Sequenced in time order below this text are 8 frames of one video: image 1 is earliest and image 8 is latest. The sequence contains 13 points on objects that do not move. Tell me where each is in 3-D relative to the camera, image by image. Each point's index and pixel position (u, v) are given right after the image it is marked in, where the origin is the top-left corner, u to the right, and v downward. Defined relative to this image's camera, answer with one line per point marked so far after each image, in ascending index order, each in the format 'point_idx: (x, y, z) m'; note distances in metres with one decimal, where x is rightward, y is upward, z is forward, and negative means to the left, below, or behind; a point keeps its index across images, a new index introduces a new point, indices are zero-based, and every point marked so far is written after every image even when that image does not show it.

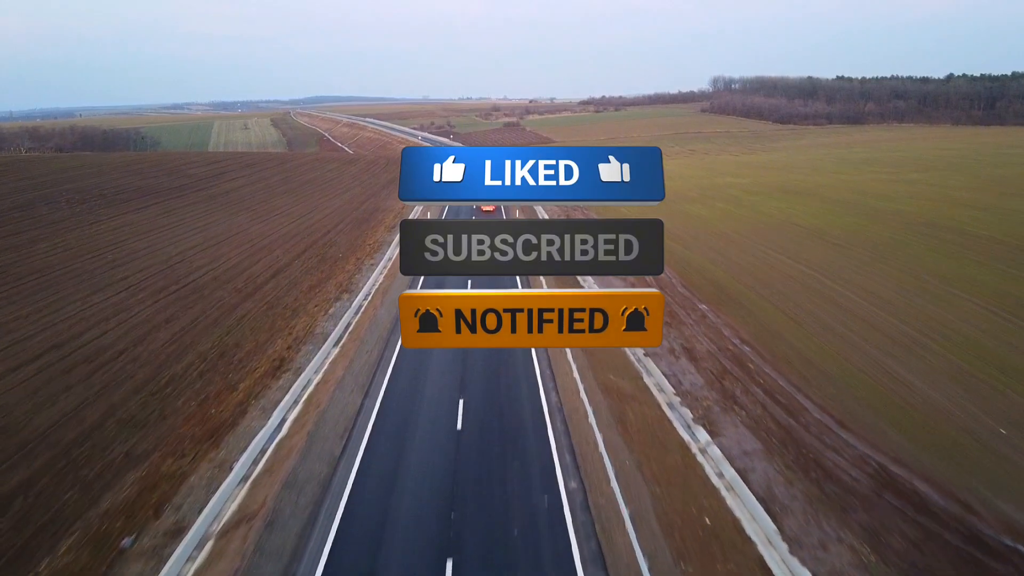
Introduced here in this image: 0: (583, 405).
0: (+1.4, -2.3, +16.2) m
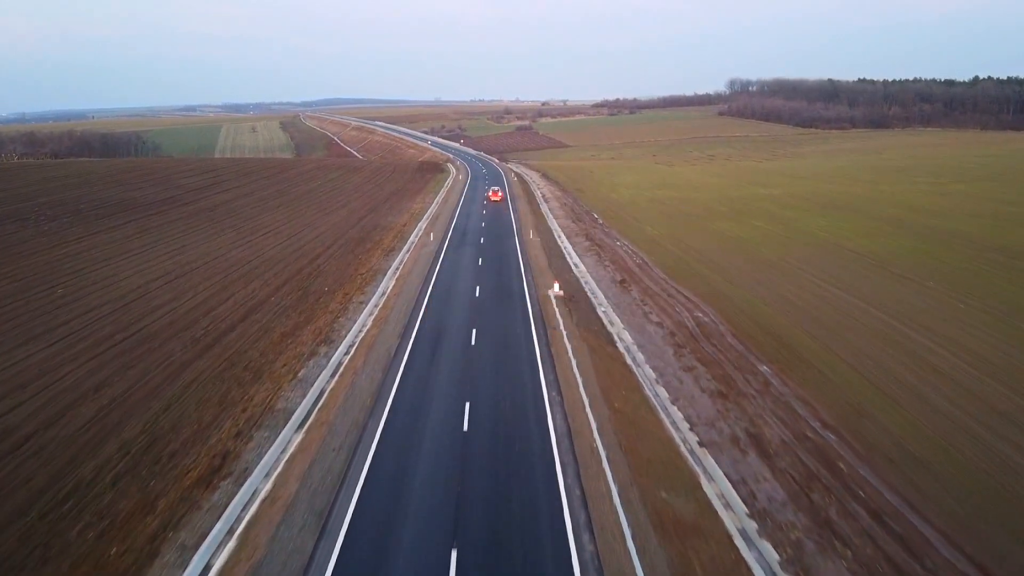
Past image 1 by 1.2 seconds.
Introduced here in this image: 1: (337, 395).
0: (+1.6, -3.6, +11.7) m
1: (-3.6, -2.2, +17.2) m
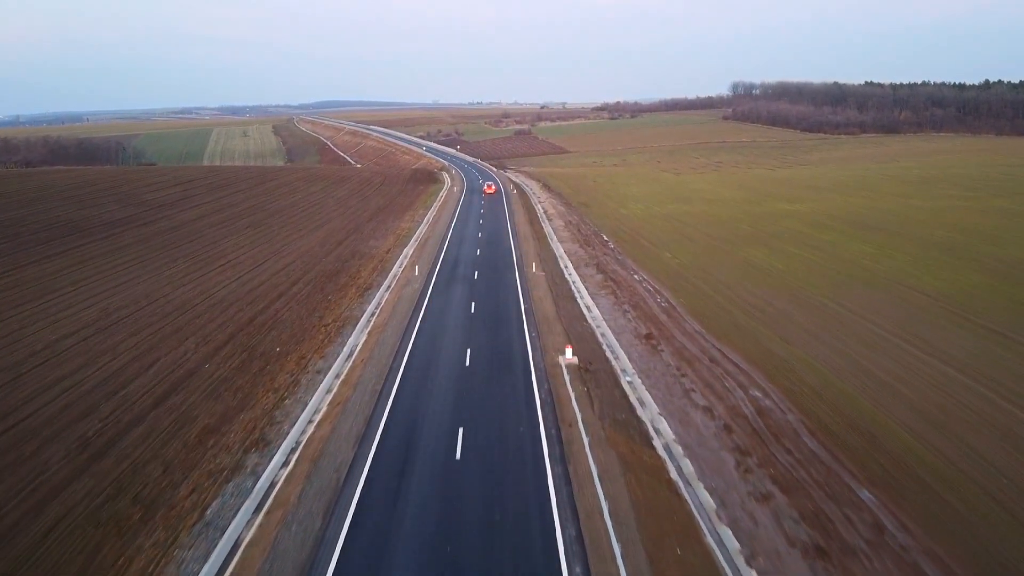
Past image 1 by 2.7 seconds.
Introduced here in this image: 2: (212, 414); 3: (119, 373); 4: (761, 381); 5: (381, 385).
0: (+1.6, -5.1, +6.2) m
1: (-3.6, -3.7, +11.7) m
2: (-6.1, -2.6, +17.0) m
3: (-9.3, -2.0, +19.8) m
4: (+5.7, -2.2, +19.2) m
5: (-2.9, -2.2, +18.5) m
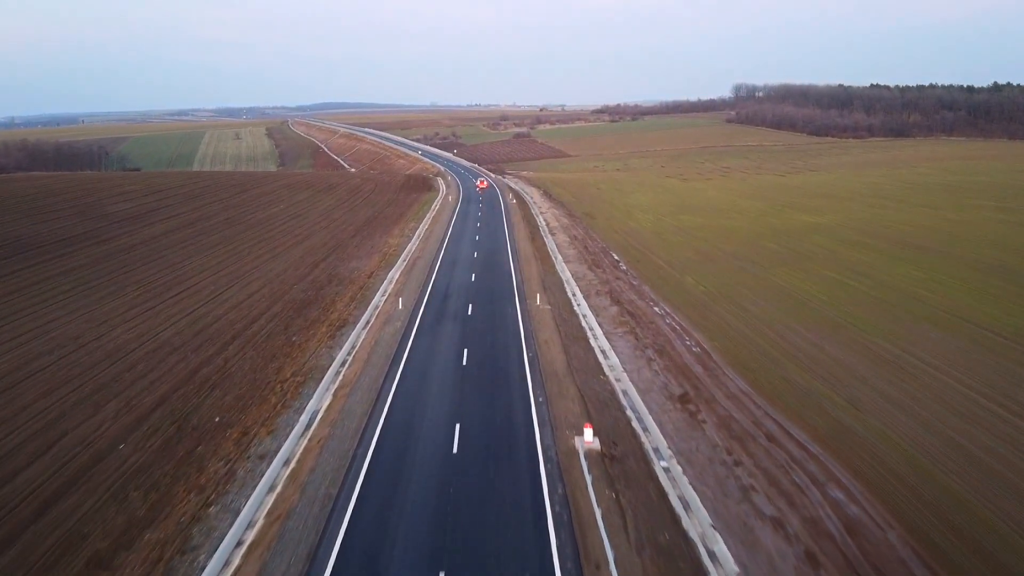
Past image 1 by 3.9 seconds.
0: (+1.7, -6.1, +1.8) m
1: (-3.5, -4.8, +7.3) m
2: (-6.1, -3.7, +12.6) m
3: (-9.3, -3.1, +15.4) m
4: (+5.7, -3.3, +14.7) m
5: (-2.9, -3.2, +14.0) m
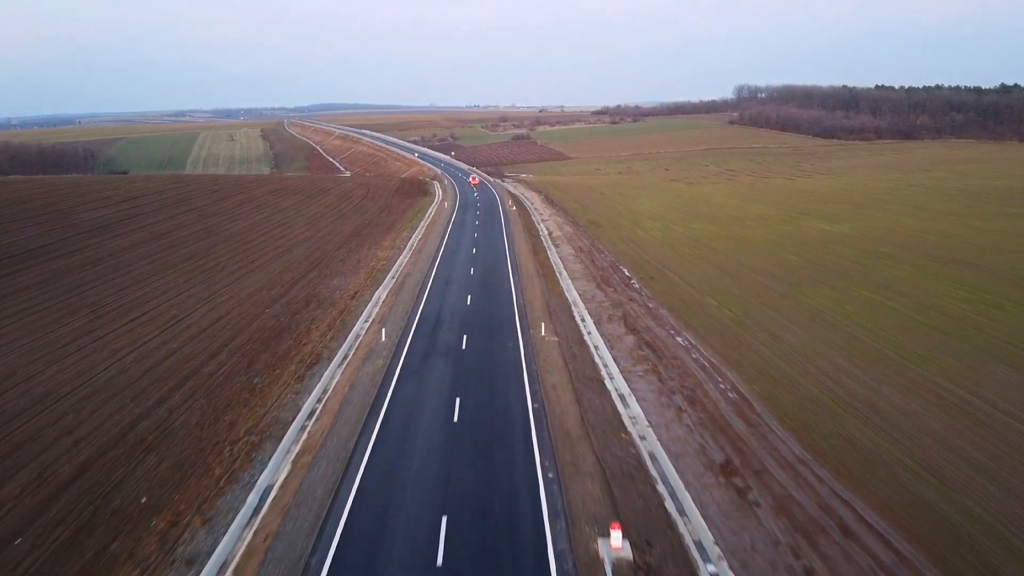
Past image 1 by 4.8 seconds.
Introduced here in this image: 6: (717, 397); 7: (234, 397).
0: (+1.8, -6.9, -1.7) m
1: (-3.5, -5.6, +3.8) m
2: (-6.0, -4.4, +9.1) m
3: (-9.2, -3.8, +11.9) m
4: (+5.8, -4.0, +11.3) m
5: (-2.8, -4.0, +10.6) m
6: (+4.5, -2.4, +18.5) m
7: (-6.1, -2.4, +18.4) m
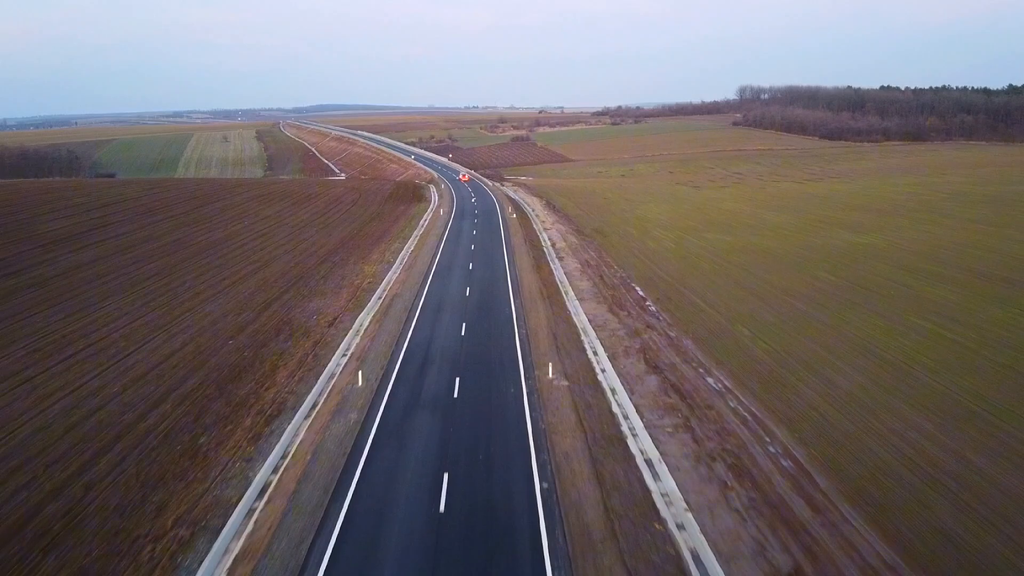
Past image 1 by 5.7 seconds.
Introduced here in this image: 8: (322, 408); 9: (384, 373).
0: (+1.8, -7.6, -5.2) m
1: (-3.4, -6.3, +0.3) m
2: (-6.0, -5.2, +5.6) m
3: (-9.2, -4.6, +8.4) m
4: (+5.8, -4.8, +7.8) m
5: (-2.8, -4.7, +7.1) m
6: (+4.6, -3.1, +15.0) m
7: (-6.1, -3.1, +14.9) m
8: (-4.0, -2.5, +17.5) m
9: (-3.0, -2.0, +19.7) m
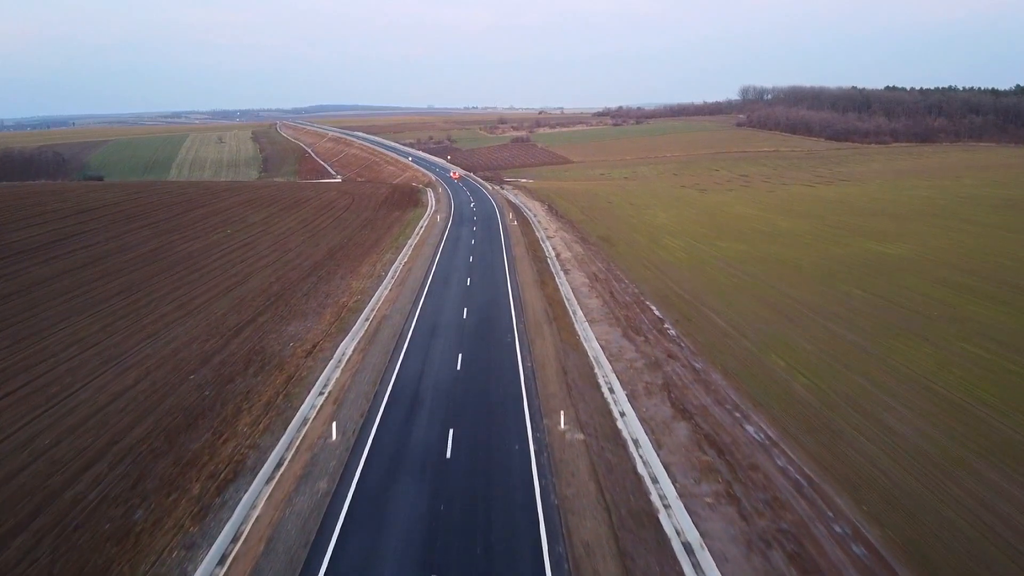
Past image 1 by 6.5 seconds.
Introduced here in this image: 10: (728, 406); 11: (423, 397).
0: (+1.9, -8.2, -8.2) m
1: (-3.3, -6.9, -2.7) m
2: (-5.9, -5.8, +2.6) m
3: (-9.1, -5.2, +5.4) m
4: (+5.9, -5.4, +4.8) m
5: (-2.7, -5.4, +4.1) m
6: (+4.6, -3.8, +12.1) m
7: (-6.0, -3.8, +11.9) m
8: (-3.9, -3.1, +14.5) m
9: (-2.9, -2.6, +16.7) m
10: (+4.7, -2.6, +18.1) m
11: (-1.9, -2.3, +18.1) m
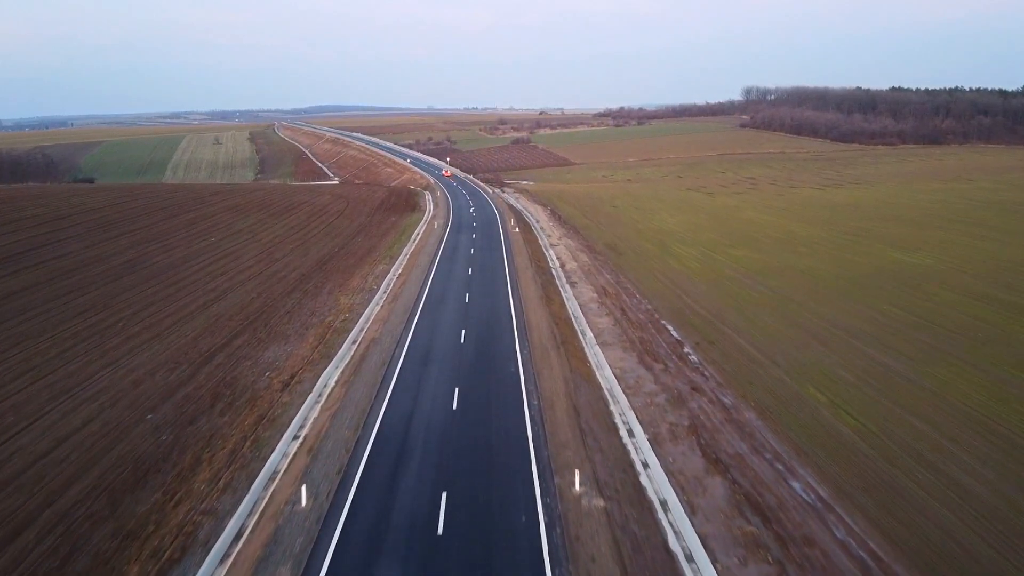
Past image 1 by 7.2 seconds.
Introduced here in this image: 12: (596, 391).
0: (+2.0, -8.8, -10.7) m
1: (-3.2, -7.5, -5.2) m
2: (-5.8, -6.3, +0.1) m
3: (-9.0, -5.7, +2.9) m
4: (+6.0, -5.9, +2.3) m
5: (-2.6, -5.9, +1.6) m
6: (+4.7, -4.3, +9.6) m
7: (-5.9, -4.3, +9.4) m
8: (-3.8, -3.7, +12.0) m
9: (-2.8, -3.2, +14.2) m
10: (+4.8, -3.1, +15.6) m
11: (-1.8, -2.9, +15.6) m
12: (+1.9, -2.3, +19.0) m
